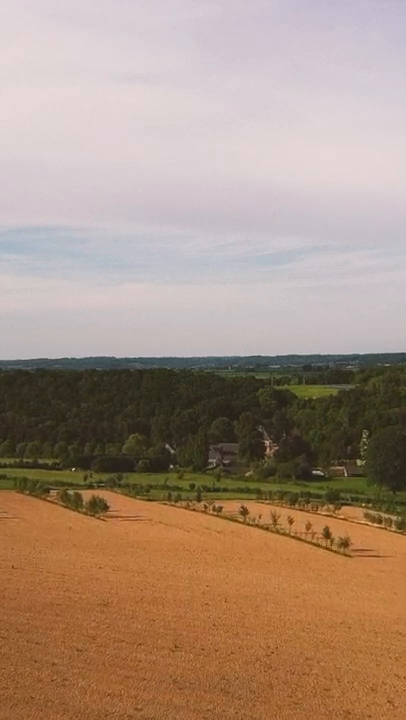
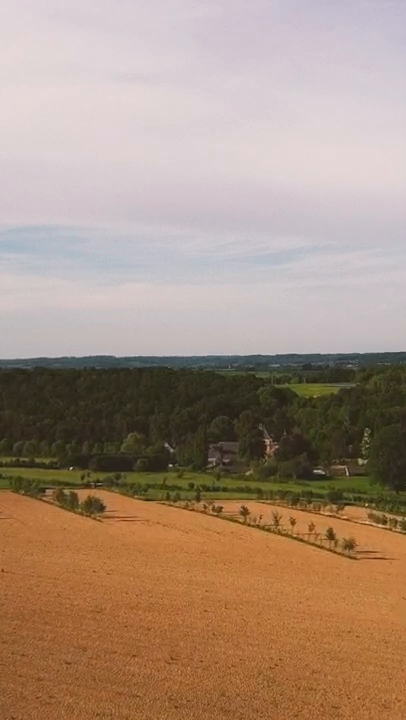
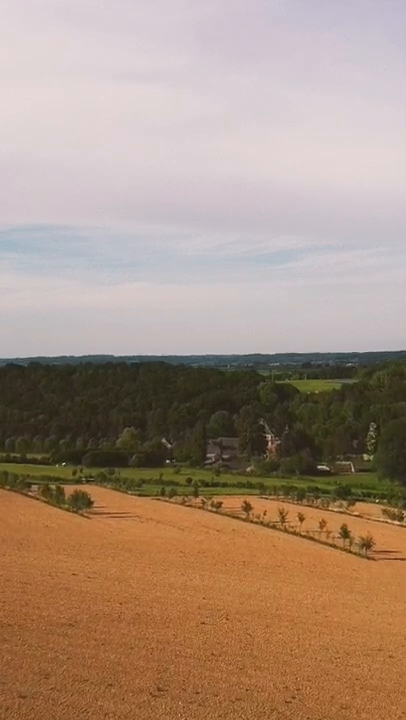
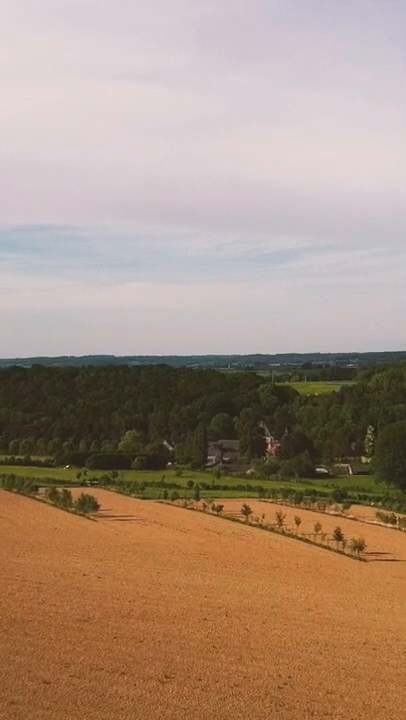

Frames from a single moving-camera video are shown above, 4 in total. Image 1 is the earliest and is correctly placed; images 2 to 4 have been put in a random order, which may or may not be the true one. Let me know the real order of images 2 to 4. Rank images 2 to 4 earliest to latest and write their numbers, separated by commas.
2, 4, 3
